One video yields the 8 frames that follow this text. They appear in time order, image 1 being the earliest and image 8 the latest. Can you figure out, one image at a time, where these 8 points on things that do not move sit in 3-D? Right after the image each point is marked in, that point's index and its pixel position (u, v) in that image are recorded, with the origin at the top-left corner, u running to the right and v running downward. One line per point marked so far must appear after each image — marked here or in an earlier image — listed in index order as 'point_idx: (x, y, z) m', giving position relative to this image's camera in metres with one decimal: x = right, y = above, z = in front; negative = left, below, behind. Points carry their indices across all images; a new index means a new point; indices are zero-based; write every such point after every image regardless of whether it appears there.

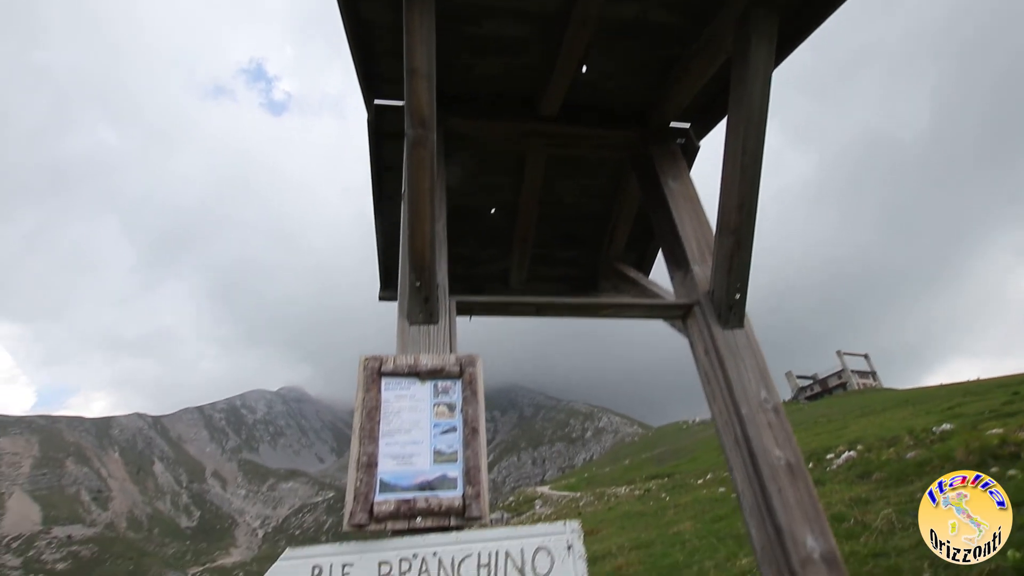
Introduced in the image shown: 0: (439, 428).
0: (-0.5, -1.0, +3.7) m
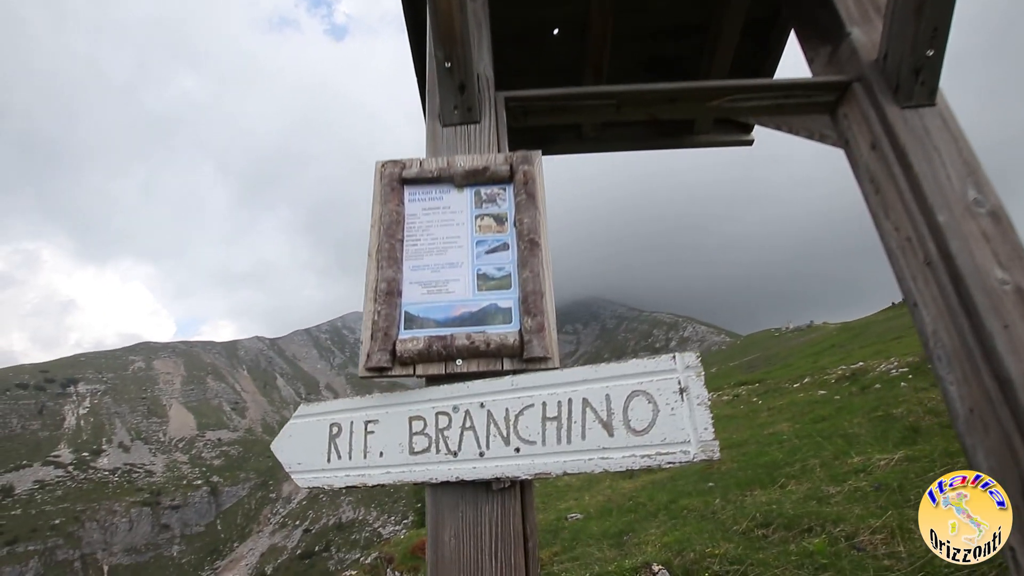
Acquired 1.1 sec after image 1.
0: (-0.2, +0.2, +2.7) m
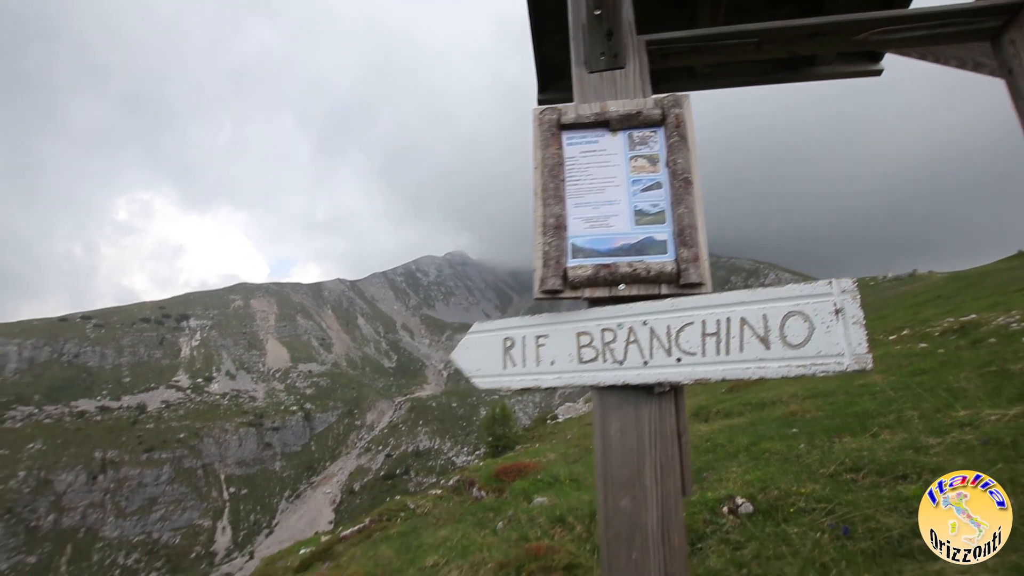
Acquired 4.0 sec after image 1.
0: (+0.7, +0.6, +3.0) m
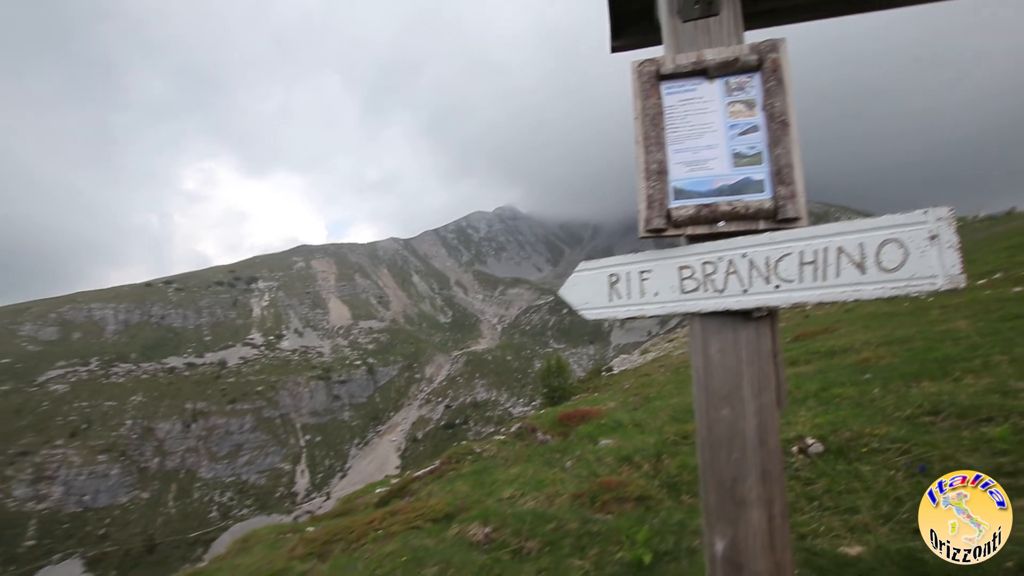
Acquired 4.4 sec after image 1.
0: (+1.4, +1.0, +3.2) m
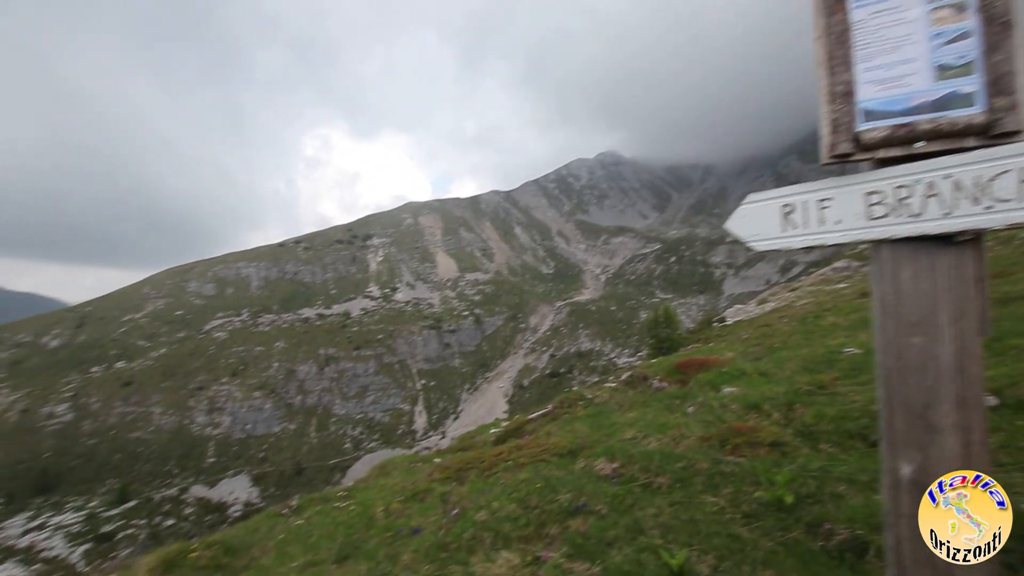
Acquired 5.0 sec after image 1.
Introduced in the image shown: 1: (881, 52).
0: (+2.5, +1.5, +2.9) m
1: (+2.3, +1.4, +3.1) m
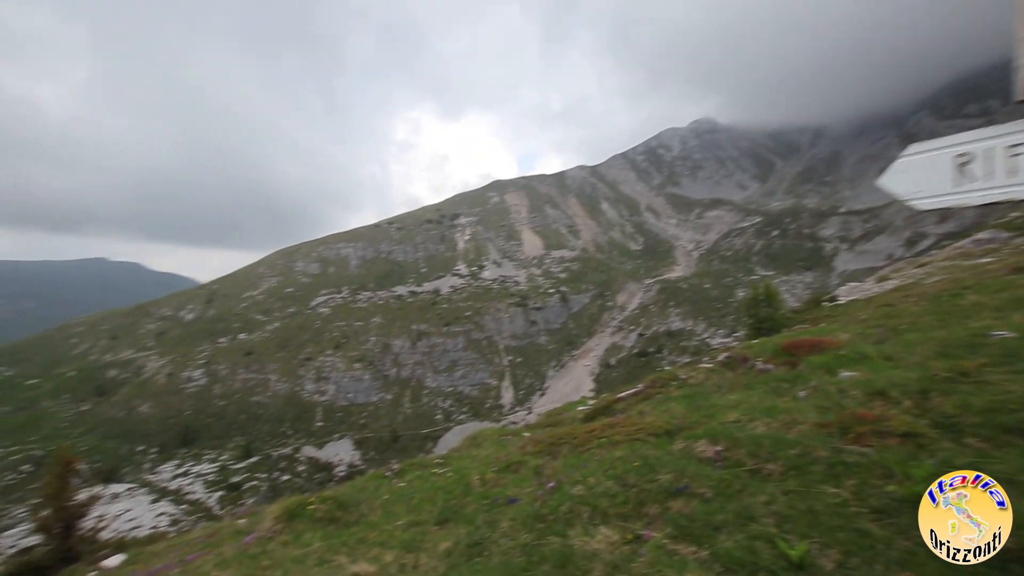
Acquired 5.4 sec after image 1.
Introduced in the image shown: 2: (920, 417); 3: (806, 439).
0: (+3.2, +1.7, +2.2) m
1: (+3.0, +1.6, +2.4) m
2: (+8.1, -2.5, +10.0) m
3: (+5.7, -2.9, +9.8) m
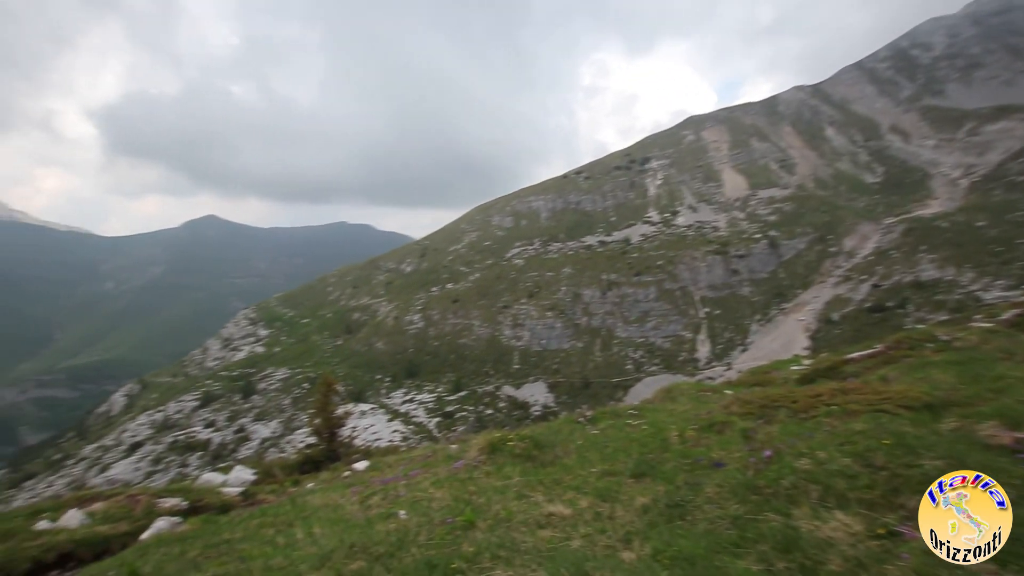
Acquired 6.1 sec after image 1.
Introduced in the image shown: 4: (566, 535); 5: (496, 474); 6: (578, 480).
0: (+3.7, +1.9, 0.0) m
1: (+3.5, +1.9, +0.3) m
2: (+11.2, -1.5, +5.9) m
3: (+8.8, -1.9, +6.6) m
4: (+1.1, -5.2, +10.5) m
5: (-0.5, -5.6, +15.2) m
6: (+1.8, -5.2, +13.6) m
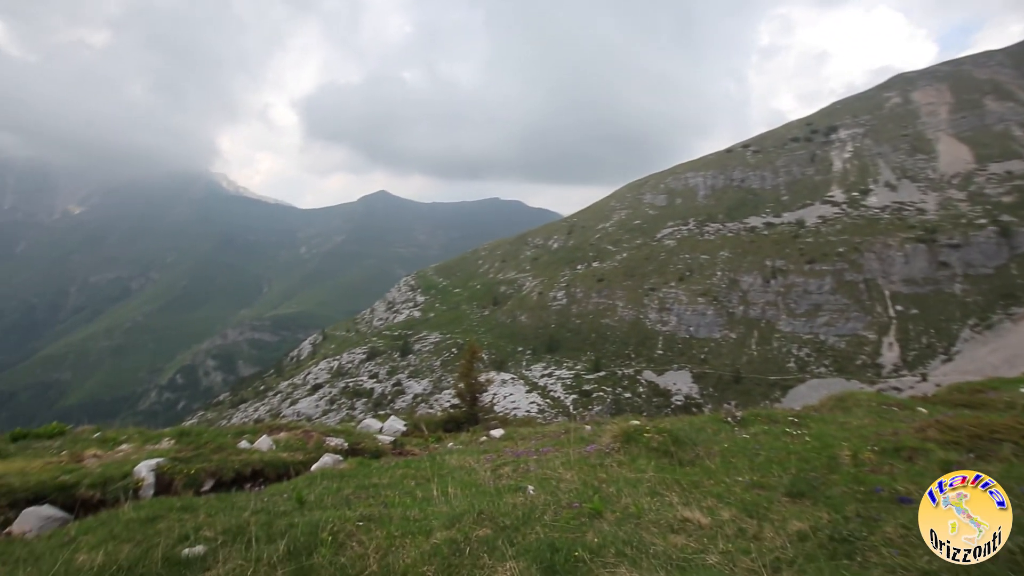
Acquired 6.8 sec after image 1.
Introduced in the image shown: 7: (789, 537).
0: (+3.5, +1.7, -1.5) m
1: (+3.4, +1.7, -1.2) m
2: (+12.1, -2.1, +2.1) m
3: (+10.0, -2.3, +3.5) m
4: (+3.6, -4.9, +9.6) m
5: (+3.4, -5.1, +14.6) m
6: (+5.1, -4.8, +12.4) m
7: (+5.3, -4.7, +9.7) m
